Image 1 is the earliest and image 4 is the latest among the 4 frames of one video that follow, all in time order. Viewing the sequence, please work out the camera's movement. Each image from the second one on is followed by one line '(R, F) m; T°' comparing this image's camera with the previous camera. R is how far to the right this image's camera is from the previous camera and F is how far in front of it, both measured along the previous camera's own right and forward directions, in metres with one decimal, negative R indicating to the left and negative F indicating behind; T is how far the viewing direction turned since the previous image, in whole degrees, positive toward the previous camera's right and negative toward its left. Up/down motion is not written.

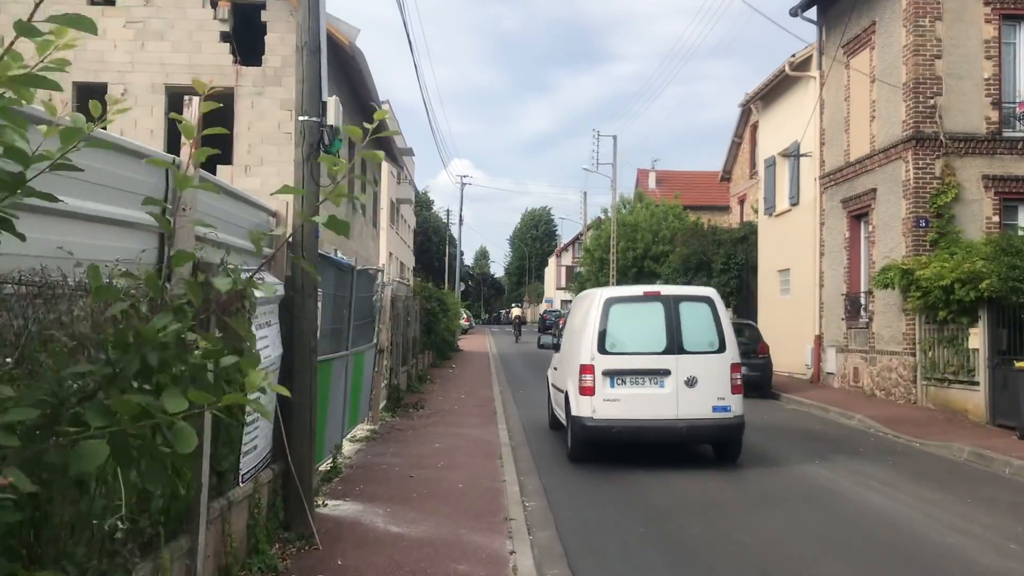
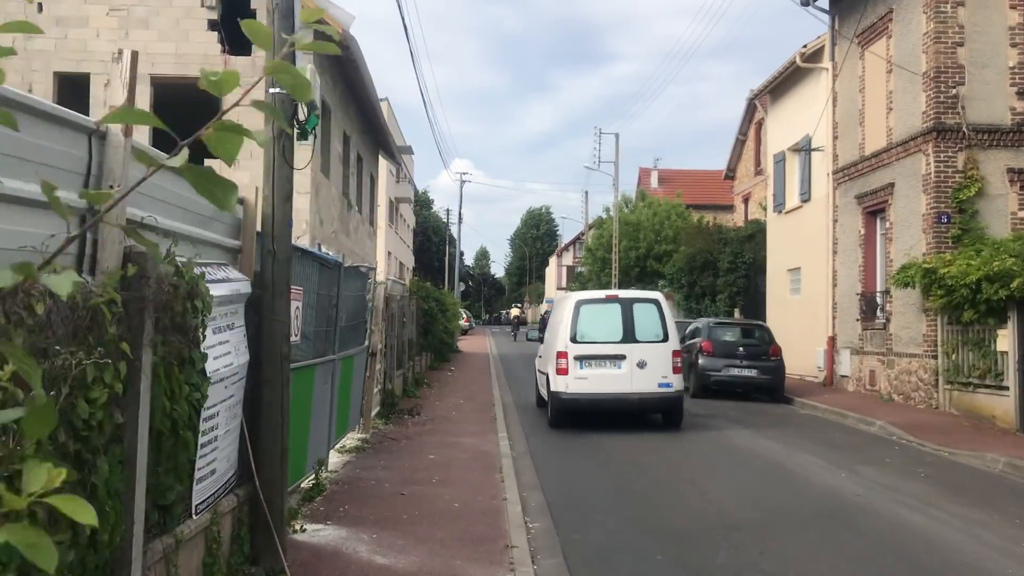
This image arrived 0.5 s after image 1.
(0.0, +0.7) m; 0°
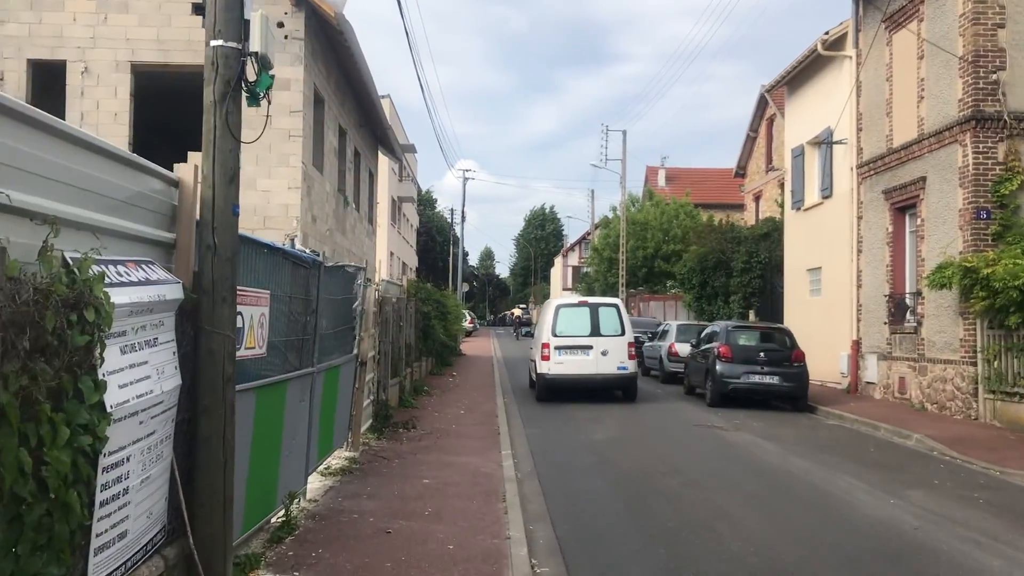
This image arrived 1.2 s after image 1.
(0.0, +1.0) m; 0°
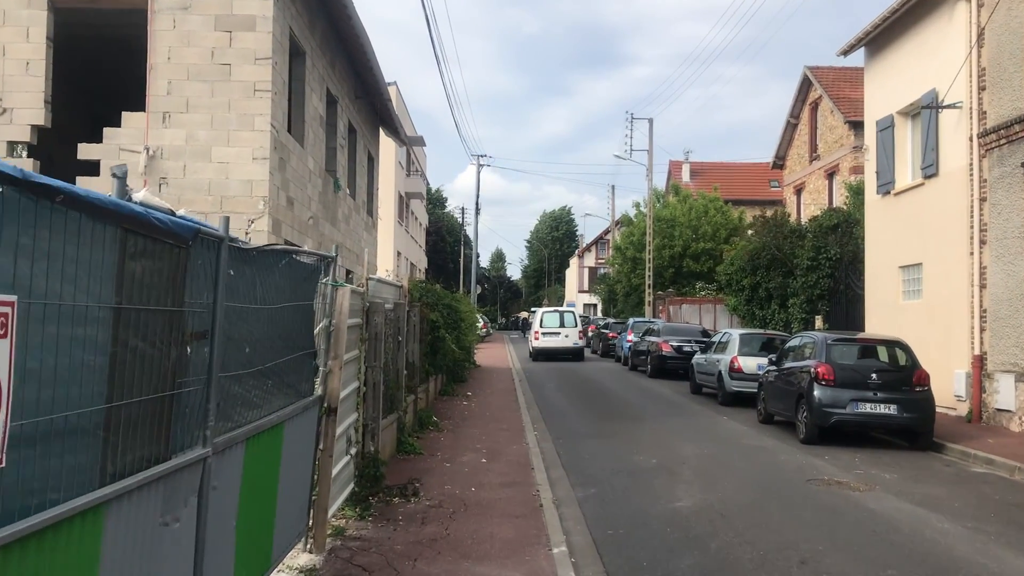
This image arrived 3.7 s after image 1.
(-0.3, +3.3) m; -1°
